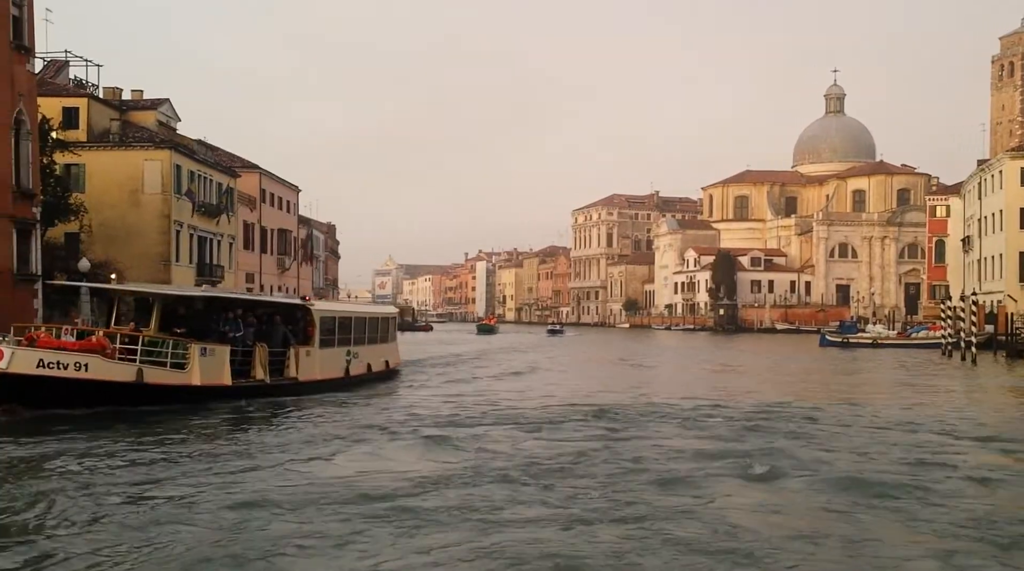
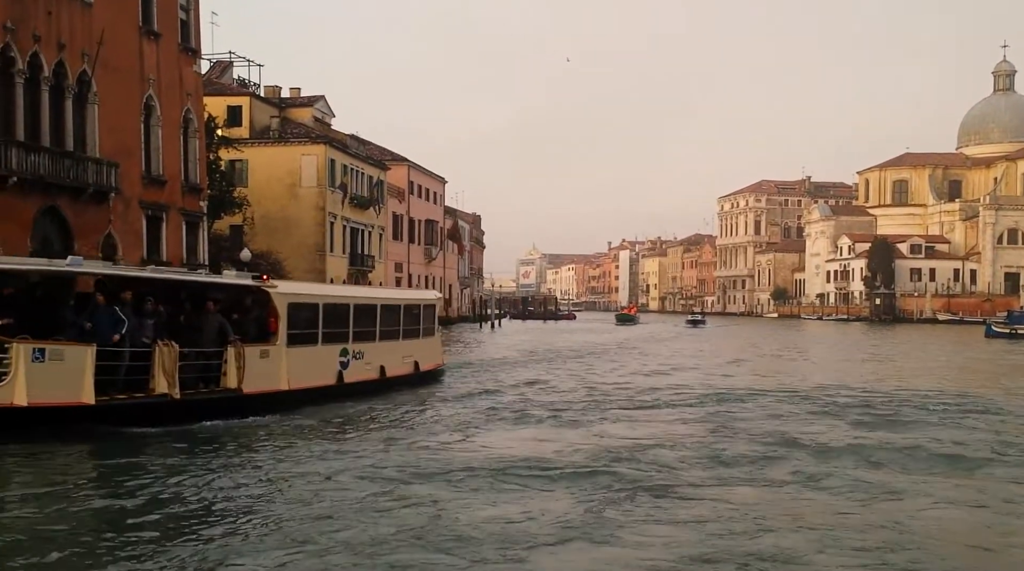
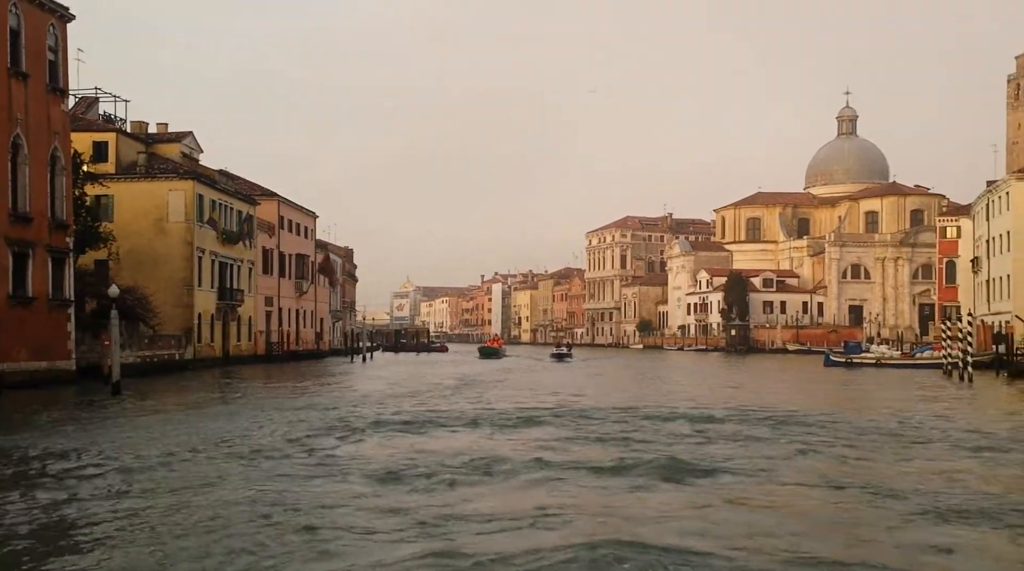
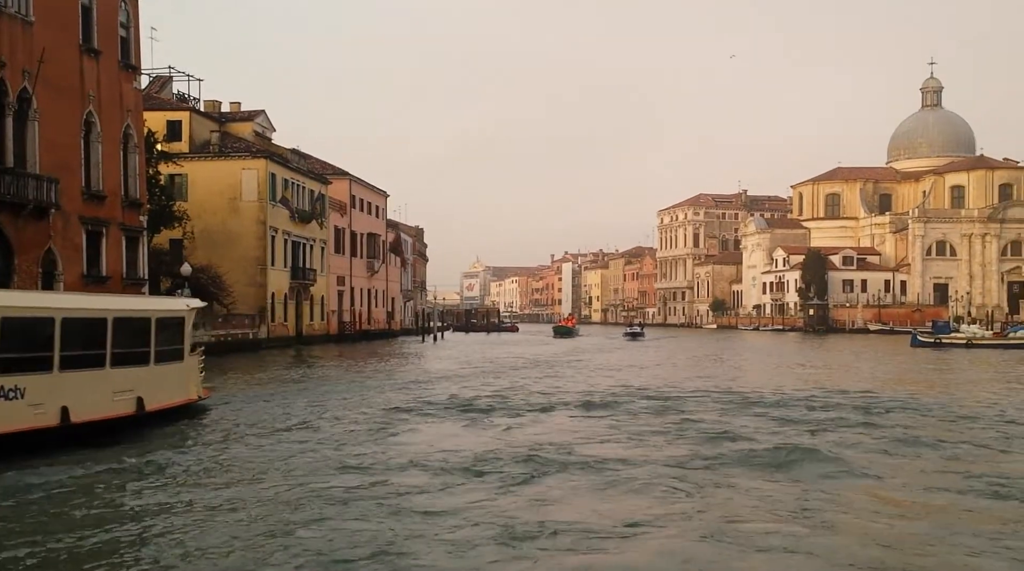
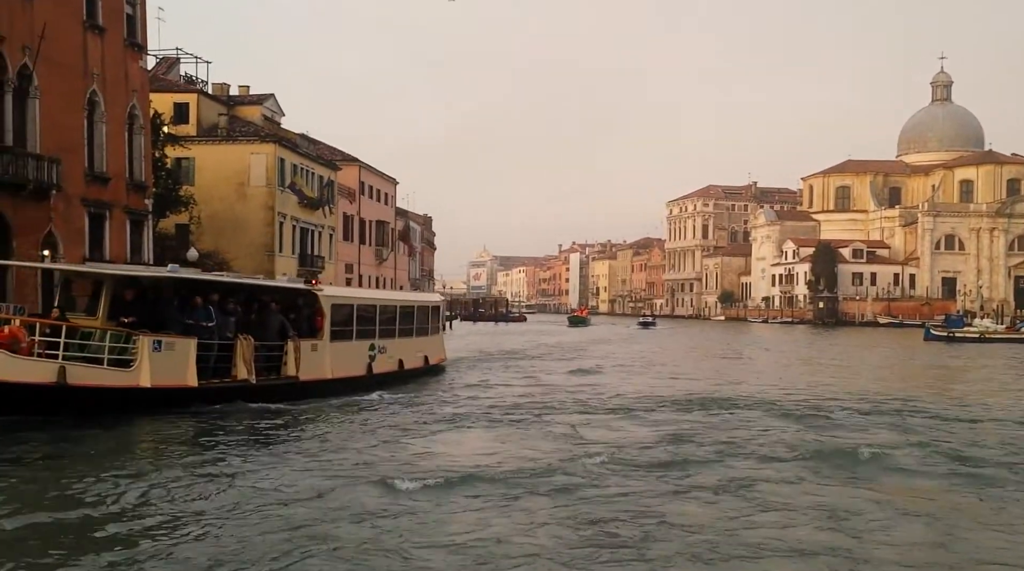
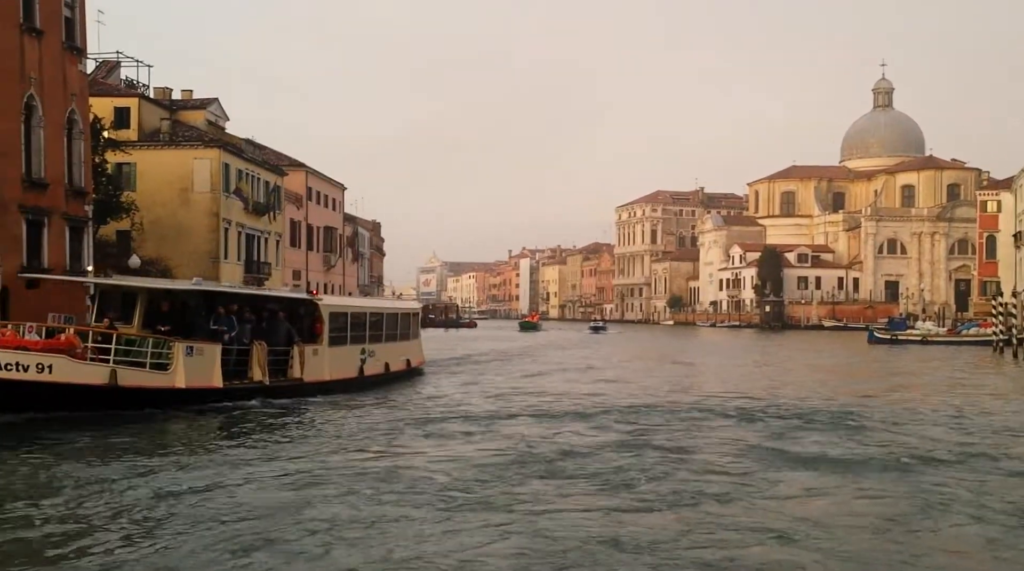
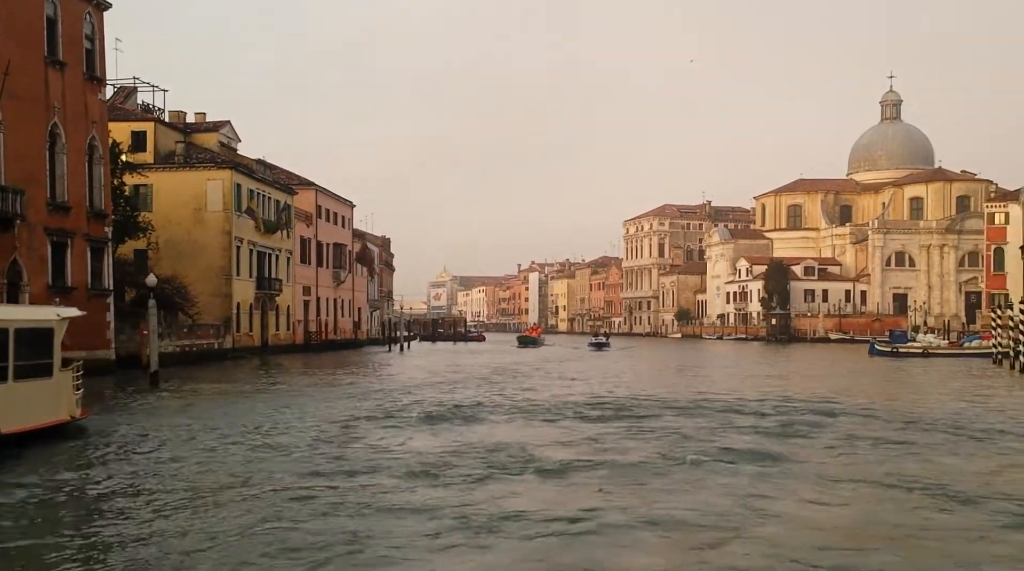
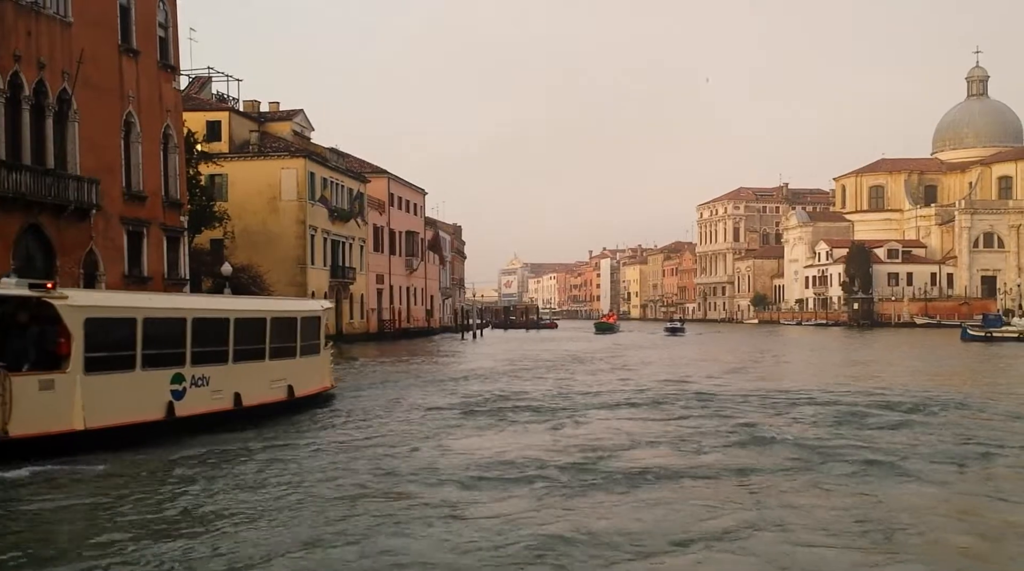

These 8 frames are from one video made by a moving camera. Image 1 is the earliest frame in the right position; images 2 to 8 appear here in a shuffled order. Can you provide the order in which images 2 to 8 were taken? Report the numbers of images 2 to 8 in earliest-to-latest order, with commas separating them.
6, 5, 2, 8, 4, 7, 3
